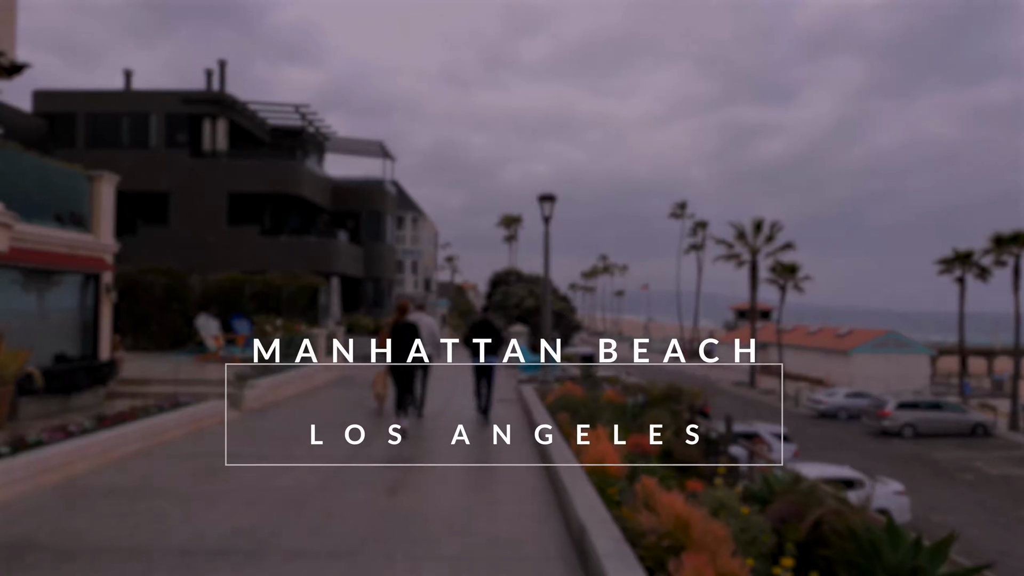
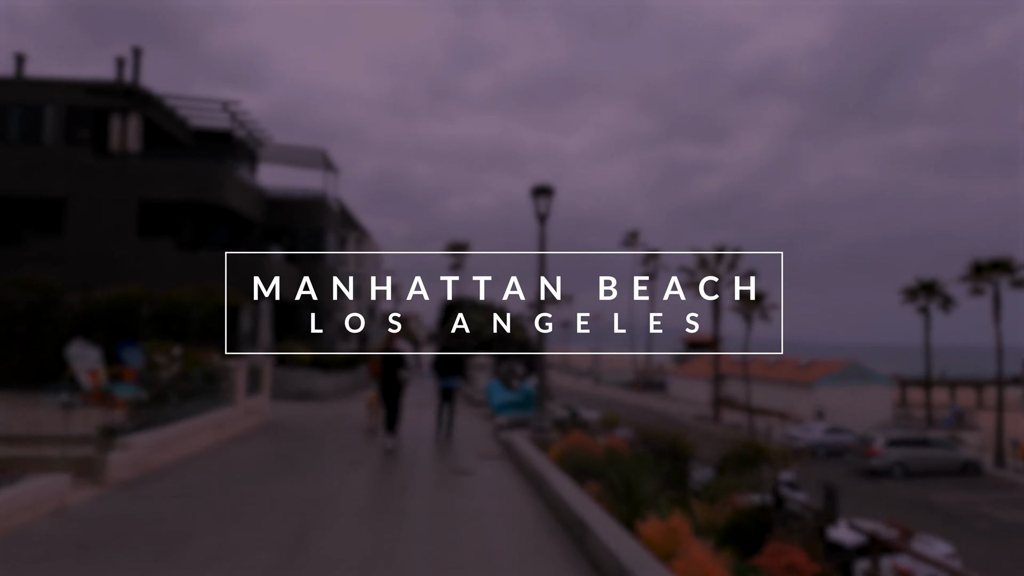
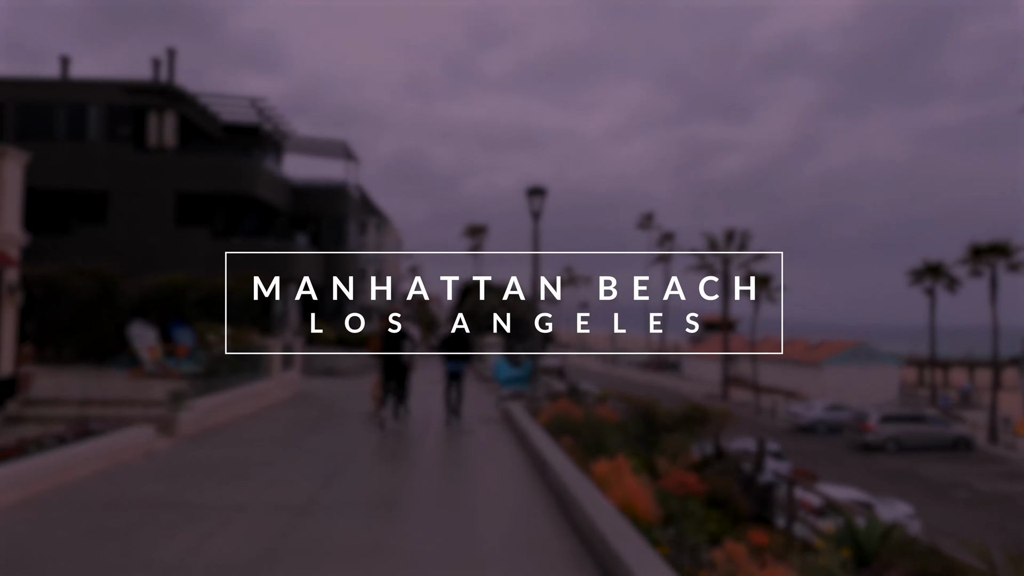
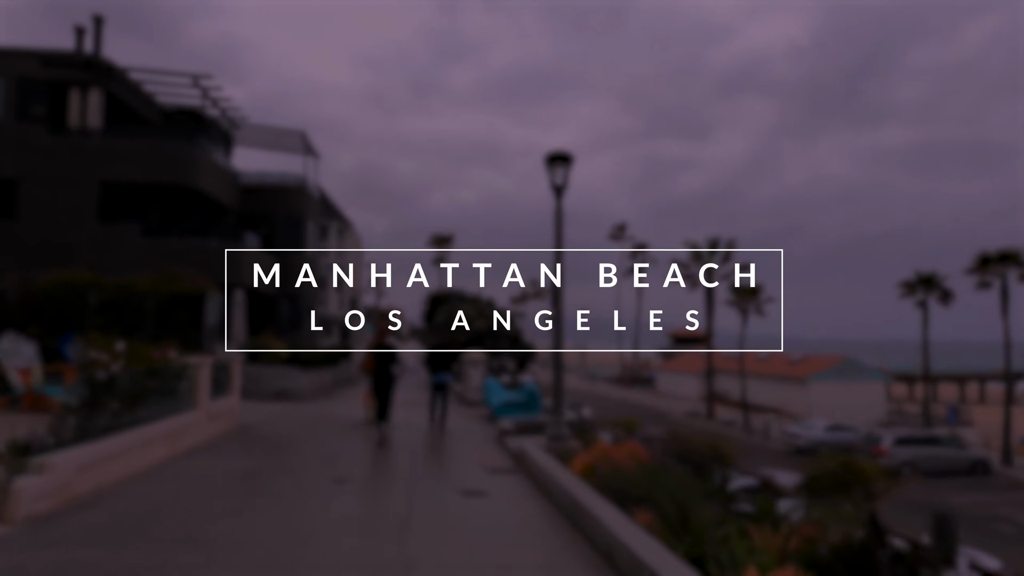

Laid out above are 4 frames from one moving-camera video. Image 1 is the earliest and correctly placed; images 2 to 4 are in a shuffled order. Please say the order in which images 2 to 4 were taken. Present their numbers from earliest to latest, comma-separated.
3, 2, 4
